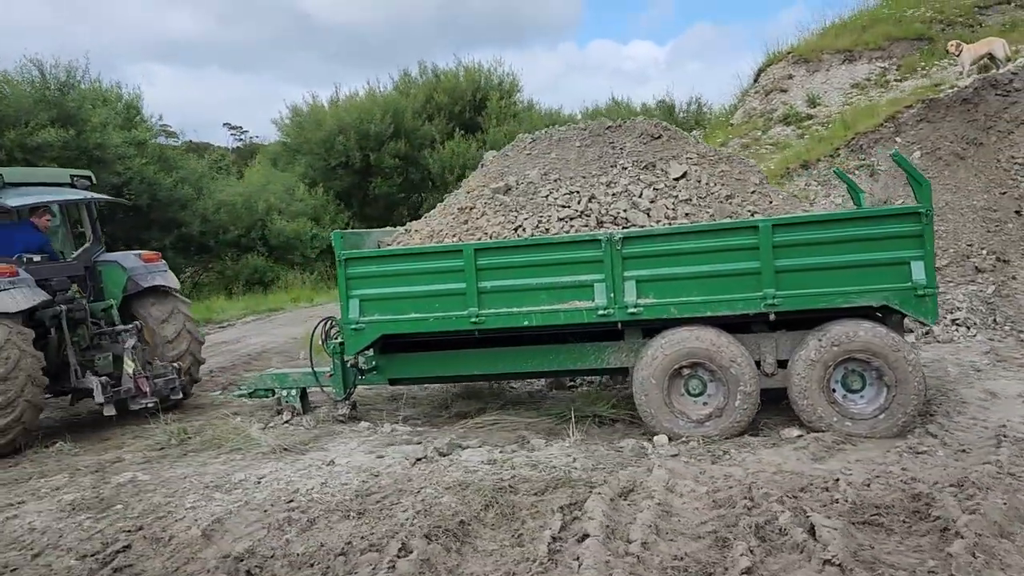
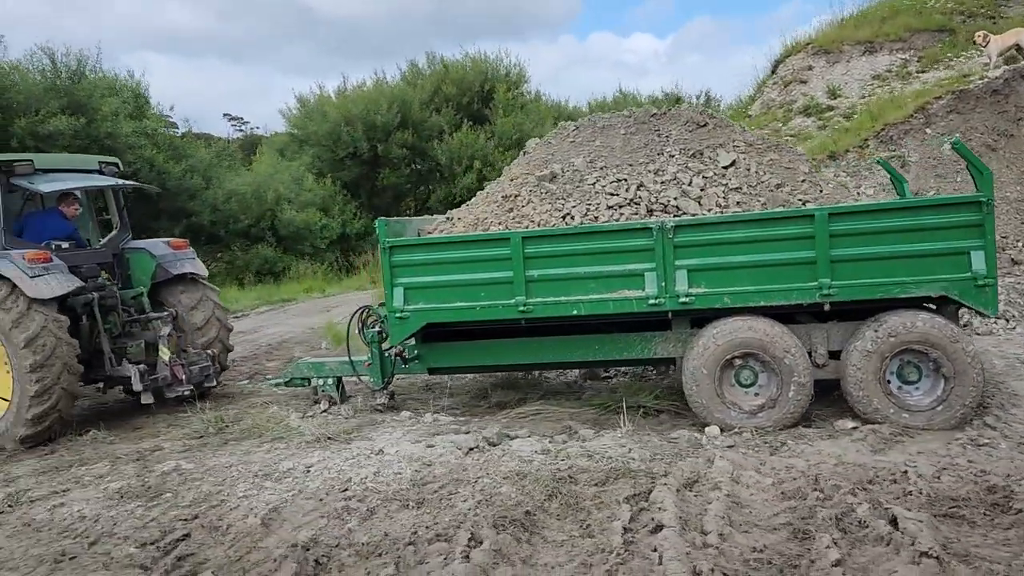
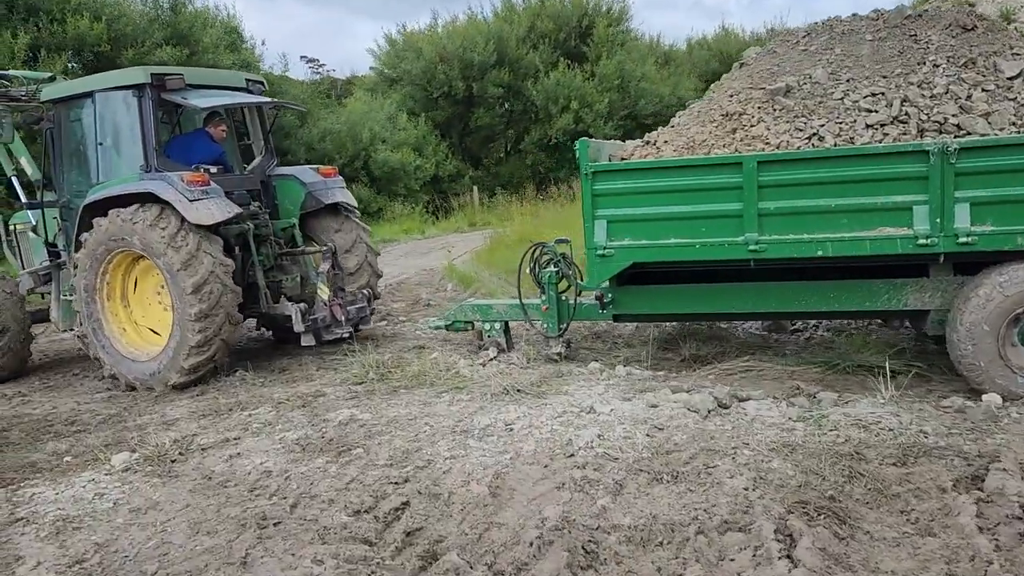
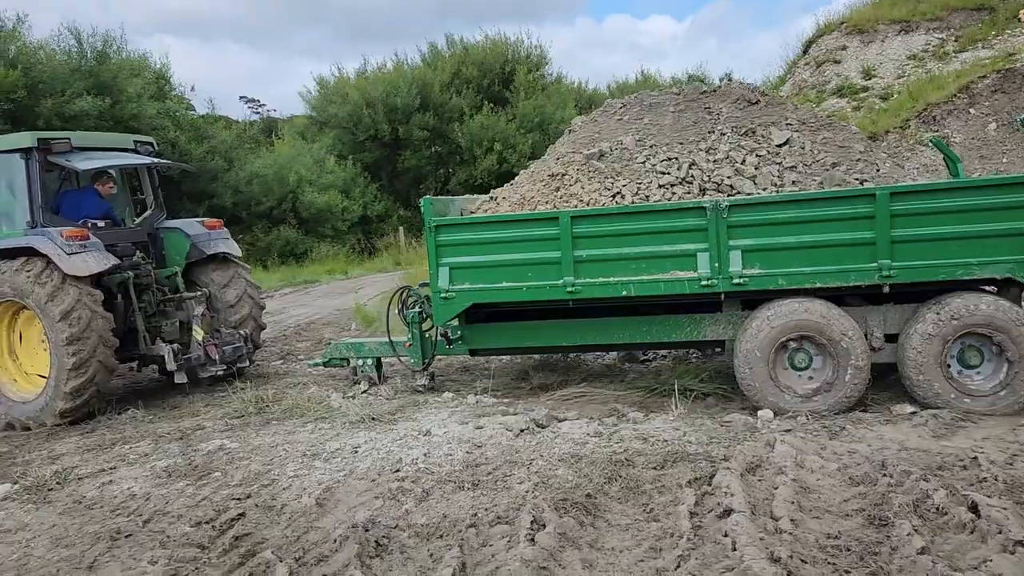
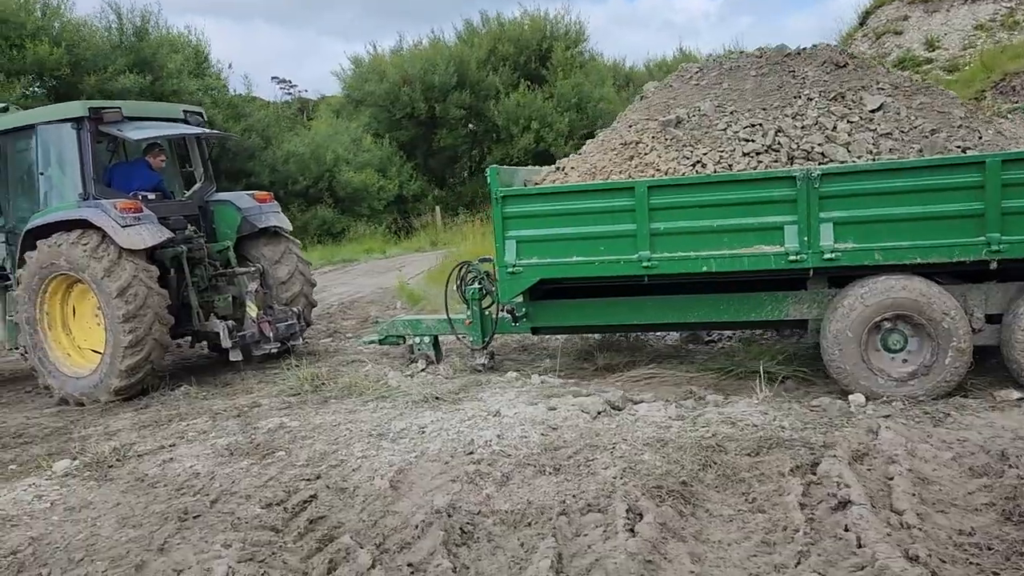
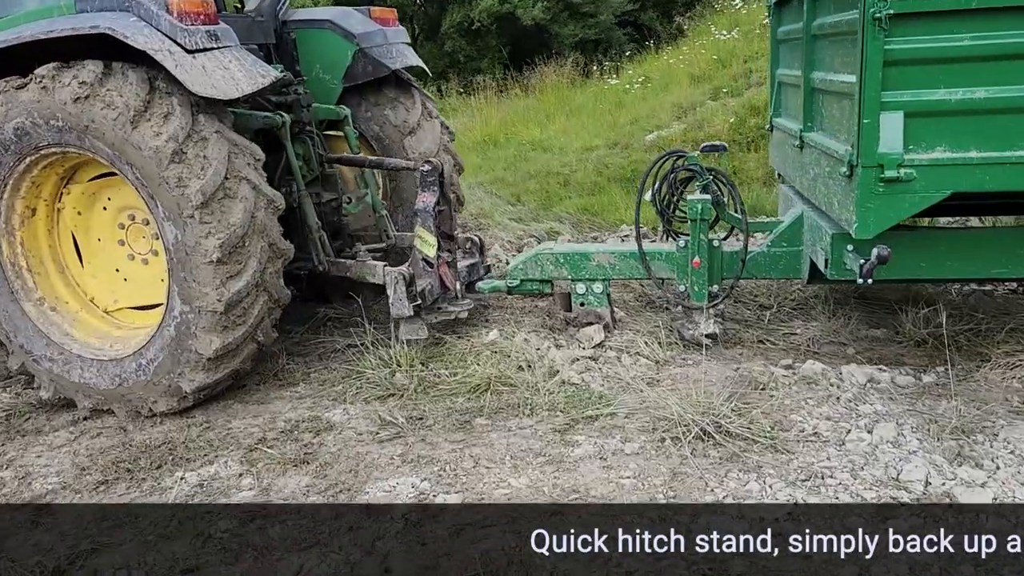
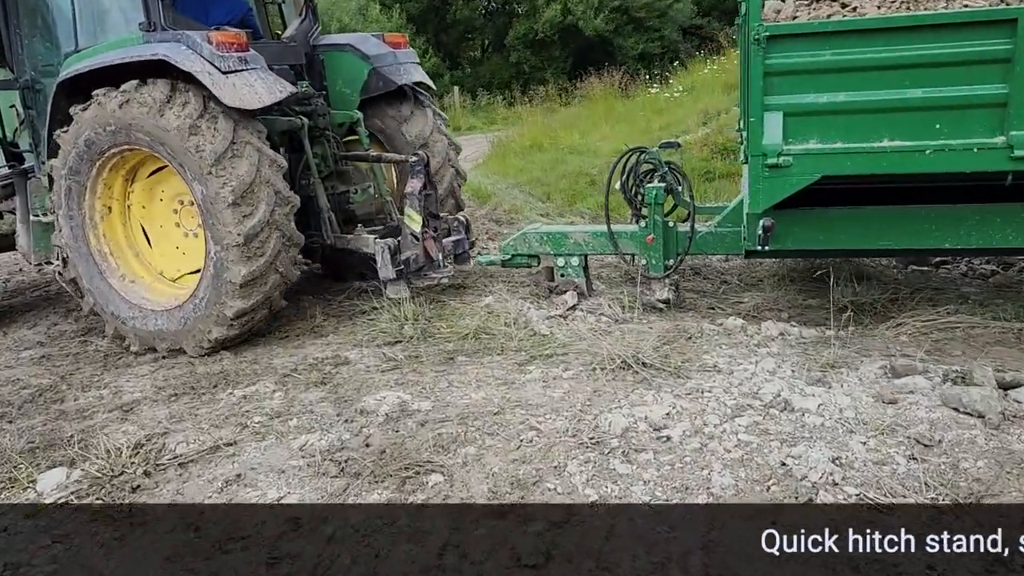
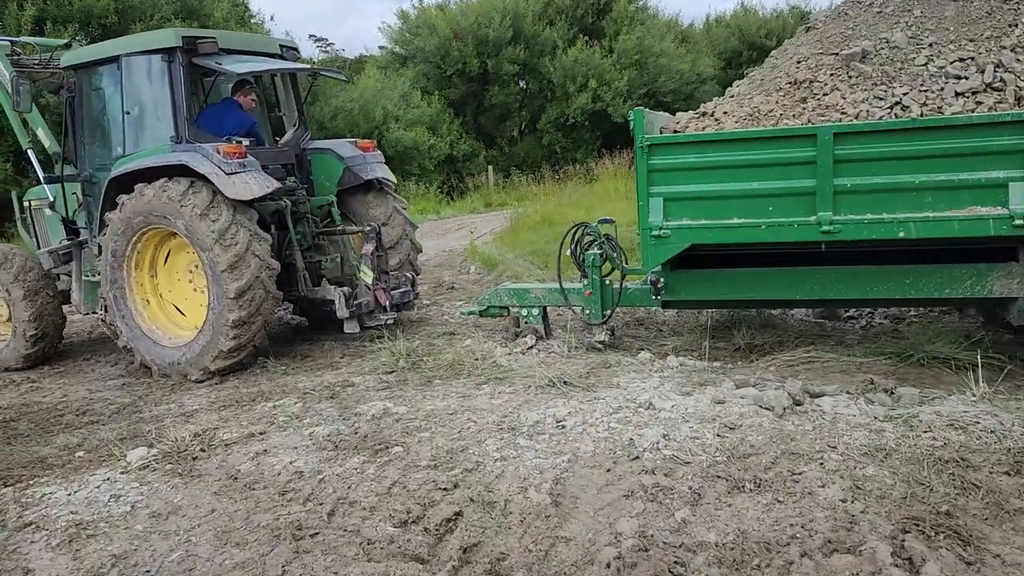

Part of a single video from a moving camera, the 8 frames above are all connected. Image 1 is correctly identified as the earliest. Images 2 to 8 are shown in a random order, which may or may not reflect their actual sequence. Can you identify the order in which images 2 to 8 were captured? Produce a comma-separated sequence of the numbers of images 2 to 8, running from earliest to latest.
2, 4, 5, 3, 8, 7, 6
